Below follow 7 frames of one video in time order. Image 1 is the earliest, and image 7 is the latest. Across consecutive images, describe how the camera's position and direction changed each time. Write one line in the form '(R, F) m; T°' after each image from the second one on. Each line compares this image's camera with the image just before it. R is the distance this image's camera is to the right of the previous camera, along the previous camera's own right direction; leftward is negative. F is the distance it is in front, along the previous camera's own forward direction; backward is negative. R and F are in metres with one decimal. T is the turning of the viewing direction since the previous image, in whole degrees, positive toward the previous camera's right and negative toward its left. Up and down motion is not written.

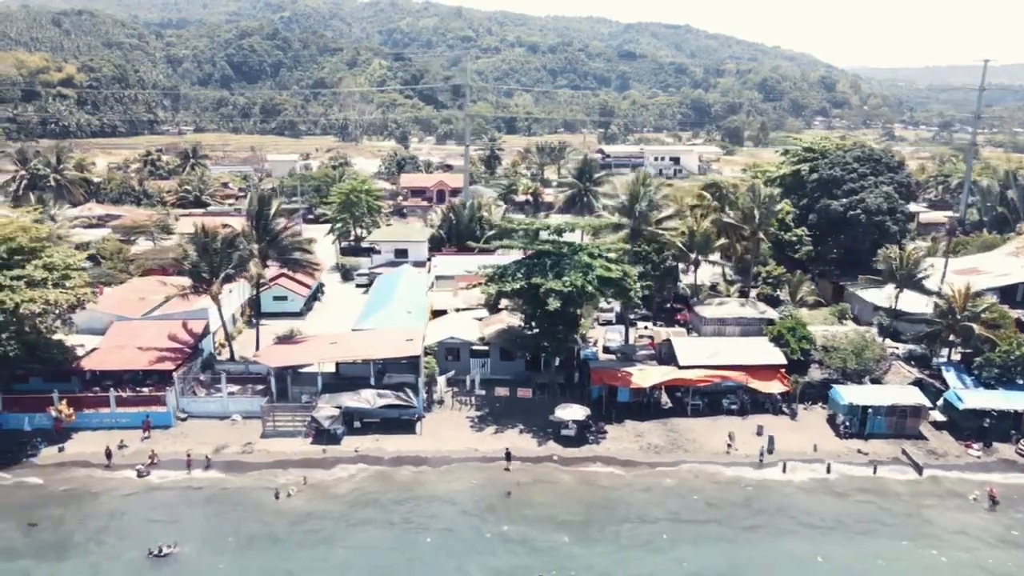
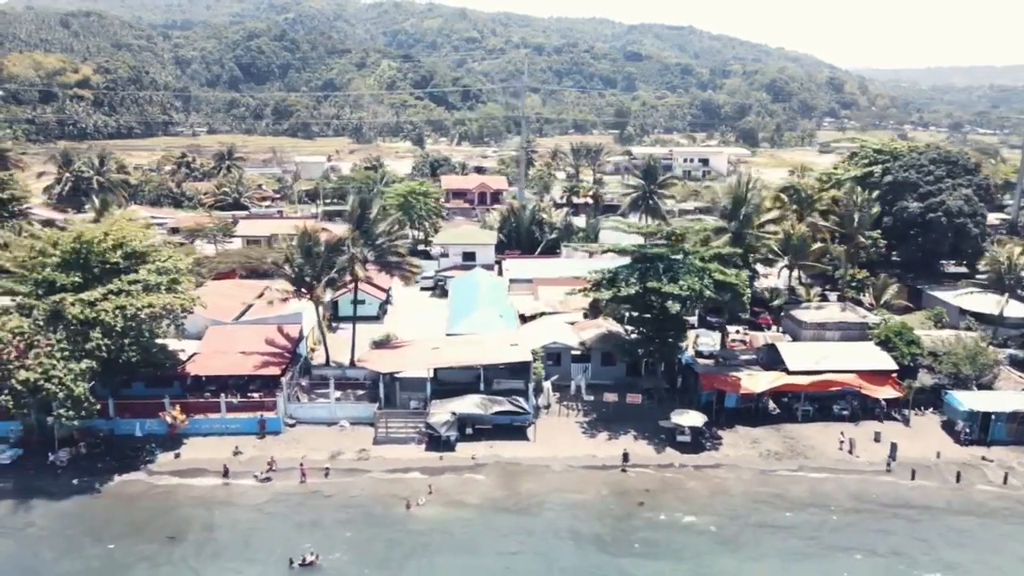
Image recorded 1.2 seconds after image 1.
(-5.7, +0.3) m; 0°
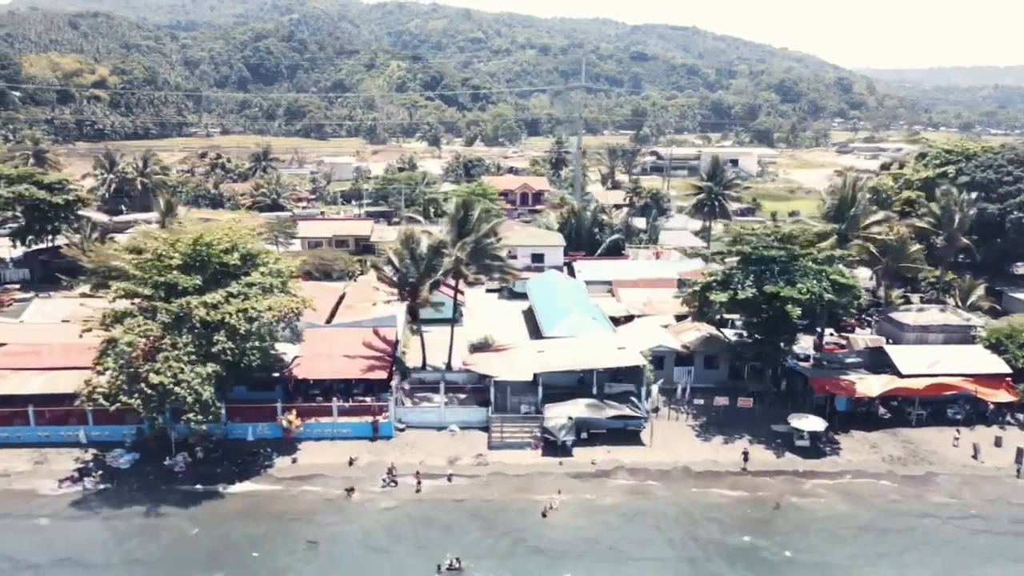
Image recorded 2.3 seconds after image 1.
(-5.7, +0.3) m; 0°
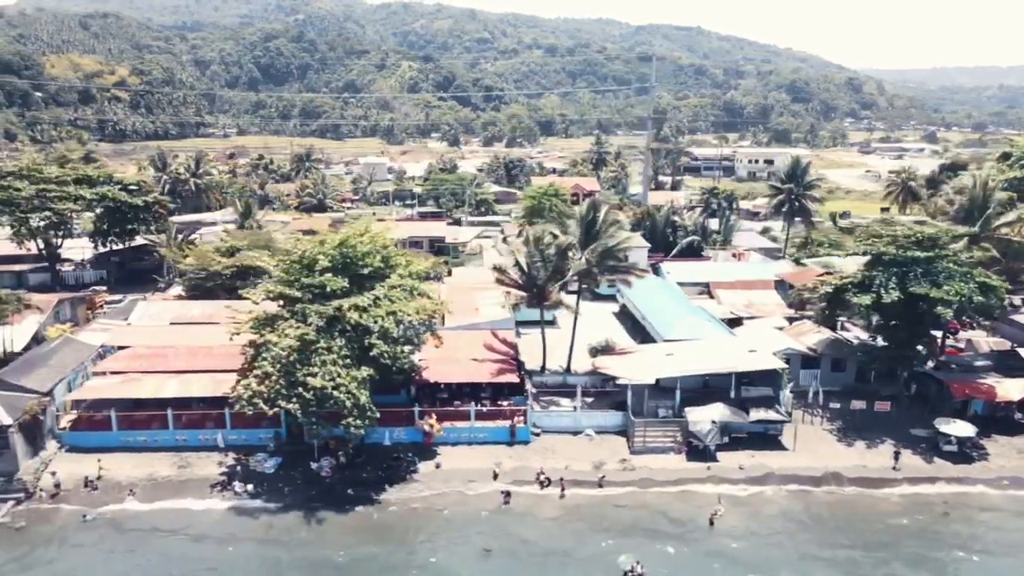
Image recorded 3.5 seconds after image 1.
(-6.9, +0.4) m; 0°
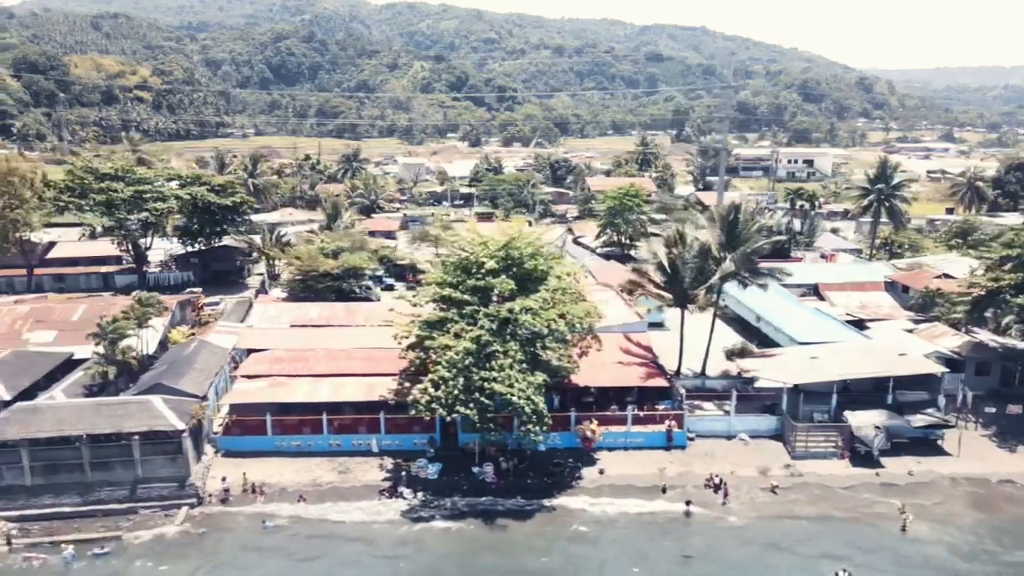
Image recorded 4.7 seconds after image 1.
(-7.6, +0.4) m; 0°
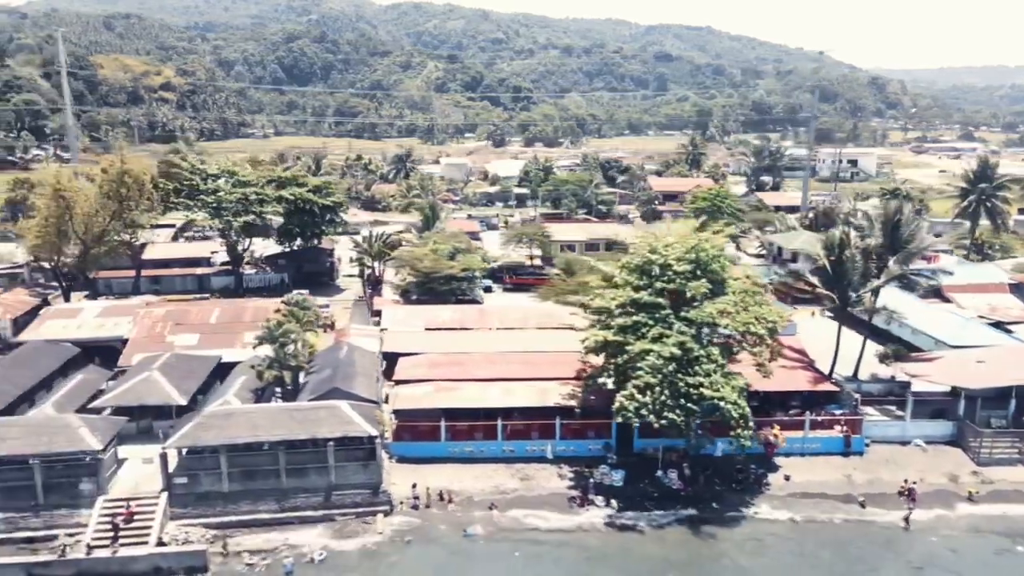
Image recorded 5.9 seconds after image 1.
(-8.3, +0.5) m; 0°
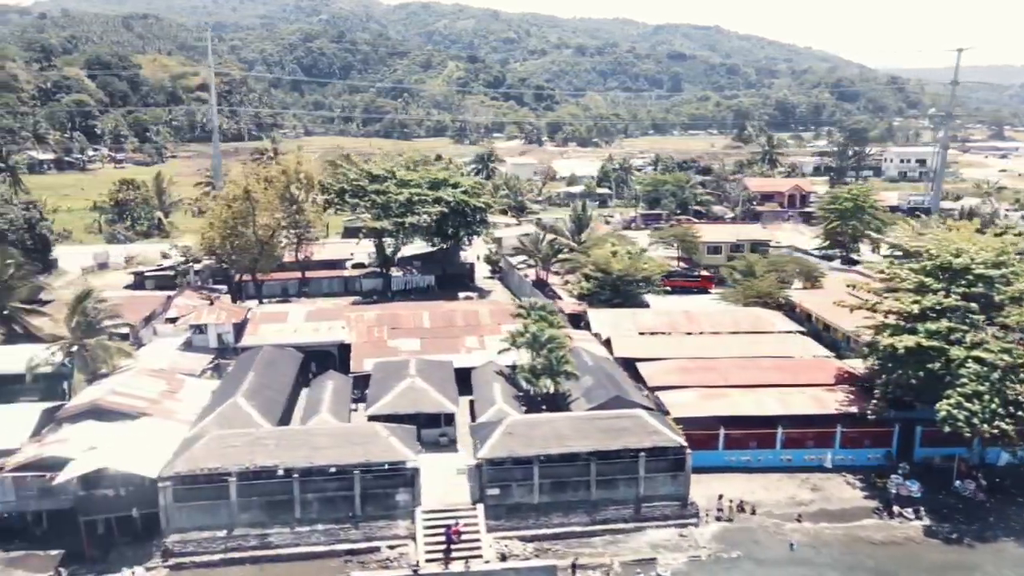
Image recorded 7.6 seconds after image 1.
(-12.7, +0.8) m; 0°
